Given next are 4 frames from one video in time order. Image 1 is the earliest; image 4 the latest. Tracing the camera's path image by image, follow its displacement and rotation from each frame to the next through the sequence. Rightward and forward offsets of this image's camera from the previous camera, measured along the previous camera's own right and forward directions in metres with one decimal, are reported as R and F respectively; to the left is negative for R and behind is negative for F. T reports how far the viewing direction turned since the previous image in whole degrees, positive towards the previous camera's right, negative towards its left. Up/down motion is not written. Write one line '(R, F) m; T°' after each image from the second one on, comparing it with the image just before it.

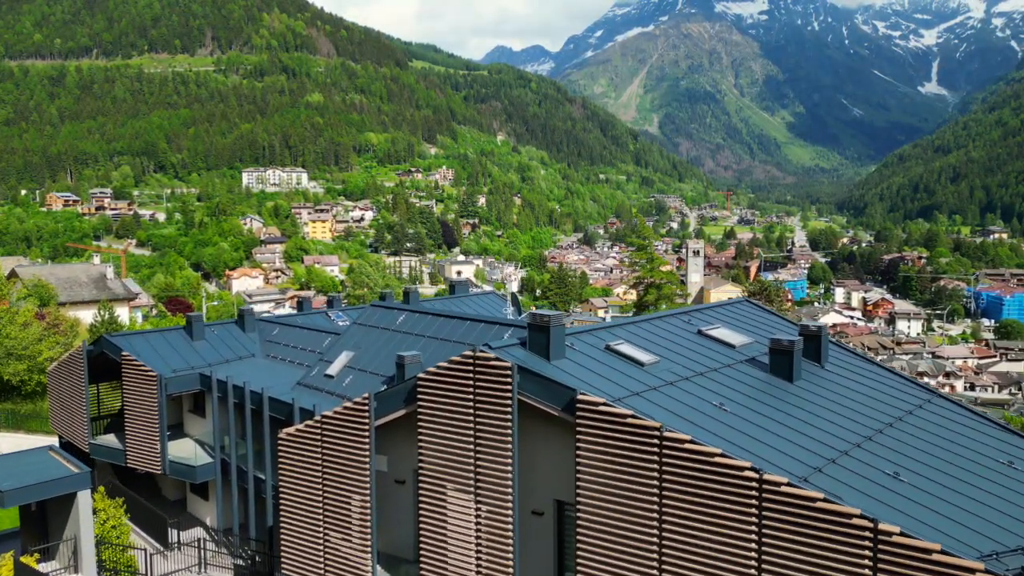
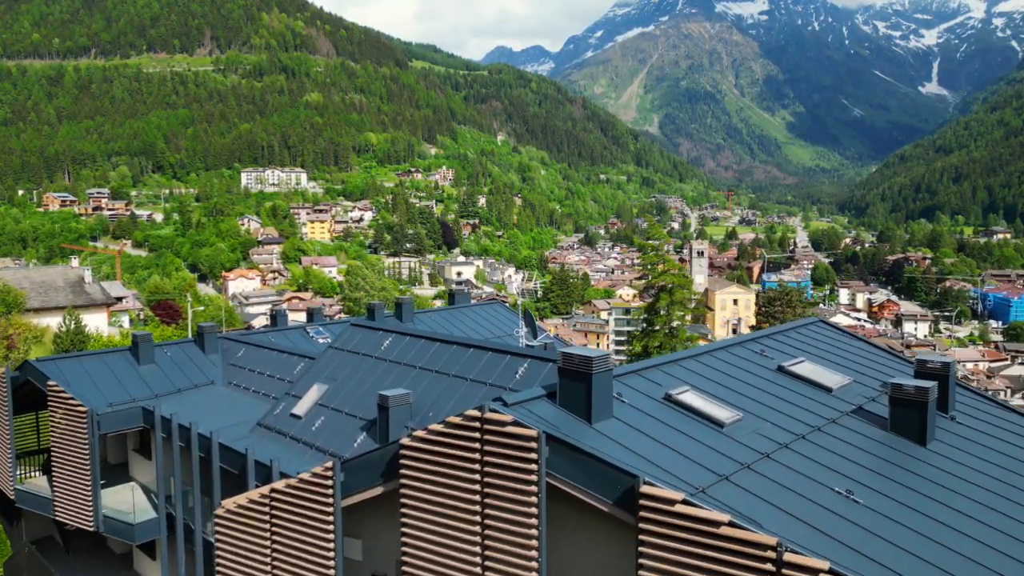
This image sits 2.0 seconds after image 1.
(-0.2, +2.5) m; 0°
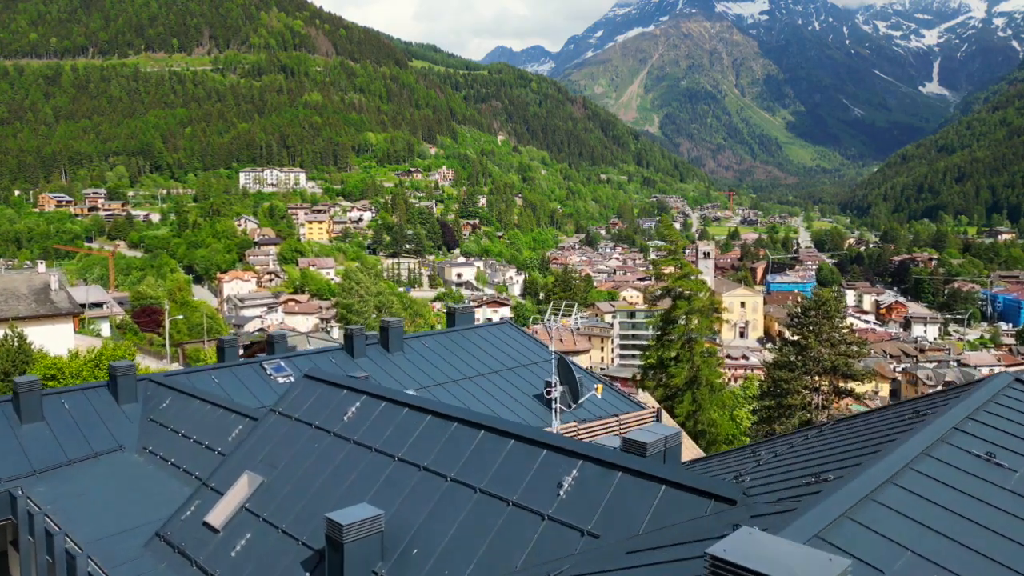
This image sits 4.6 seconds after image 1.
(-0.3, +3.4) m; 0°
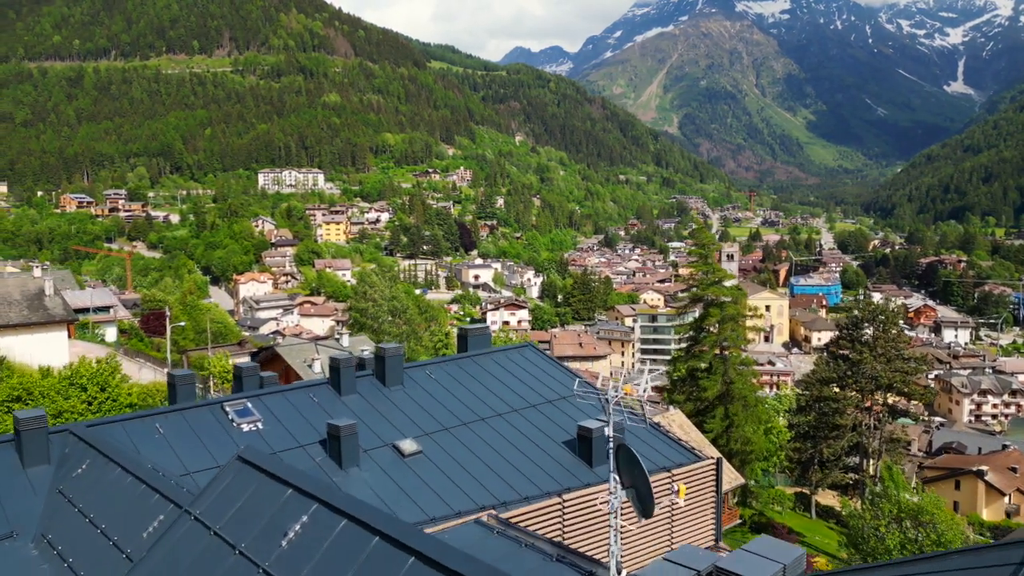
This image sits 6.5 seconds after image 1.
(-0.1, +2.5) m; -1°
